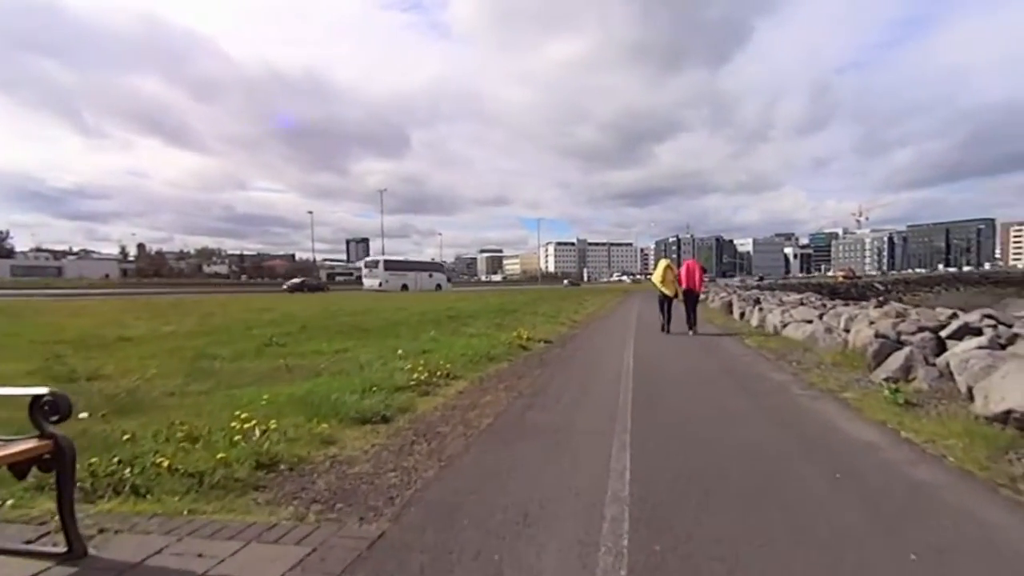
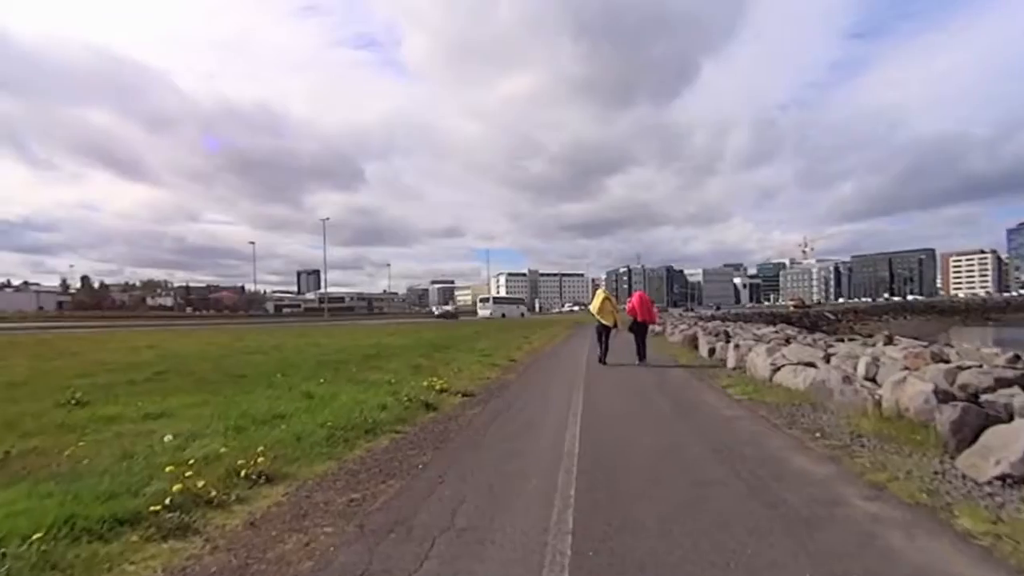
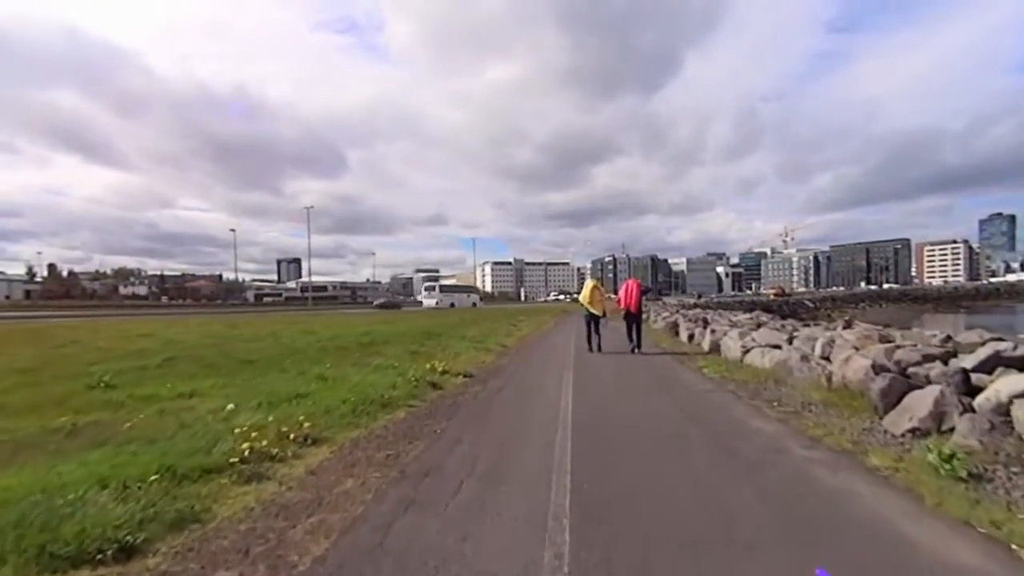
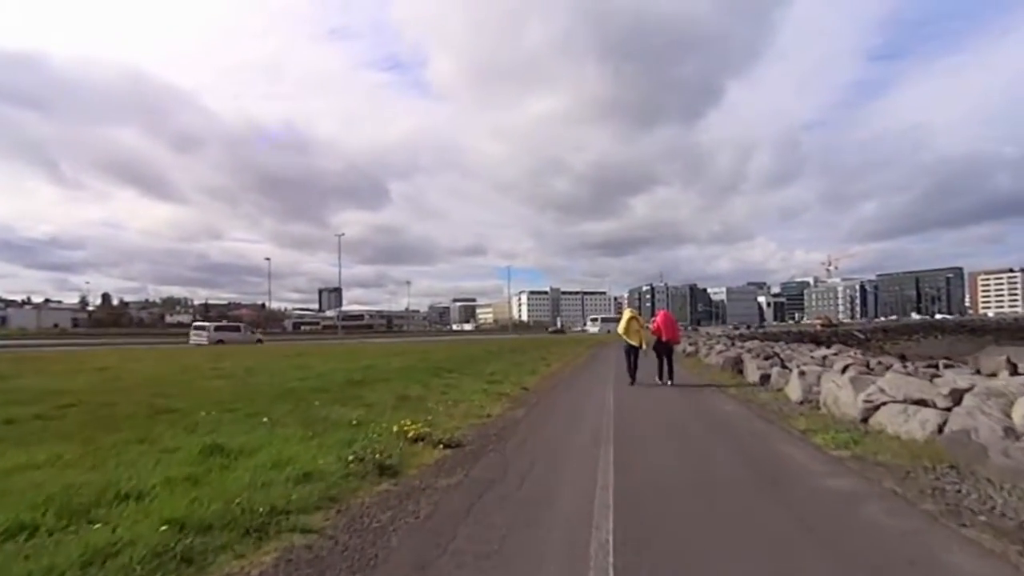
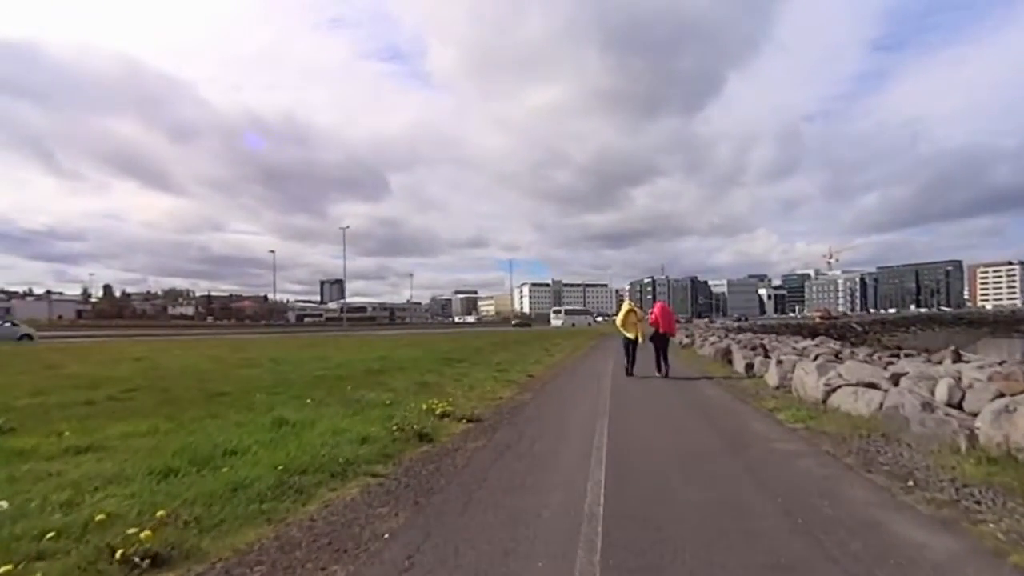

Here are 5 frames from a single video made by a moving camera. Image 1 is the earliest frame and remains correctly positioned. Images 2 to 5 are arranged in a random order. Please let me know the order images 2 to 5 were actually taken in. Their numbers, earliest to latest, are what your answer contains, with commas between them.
3, 2, 5, 4
